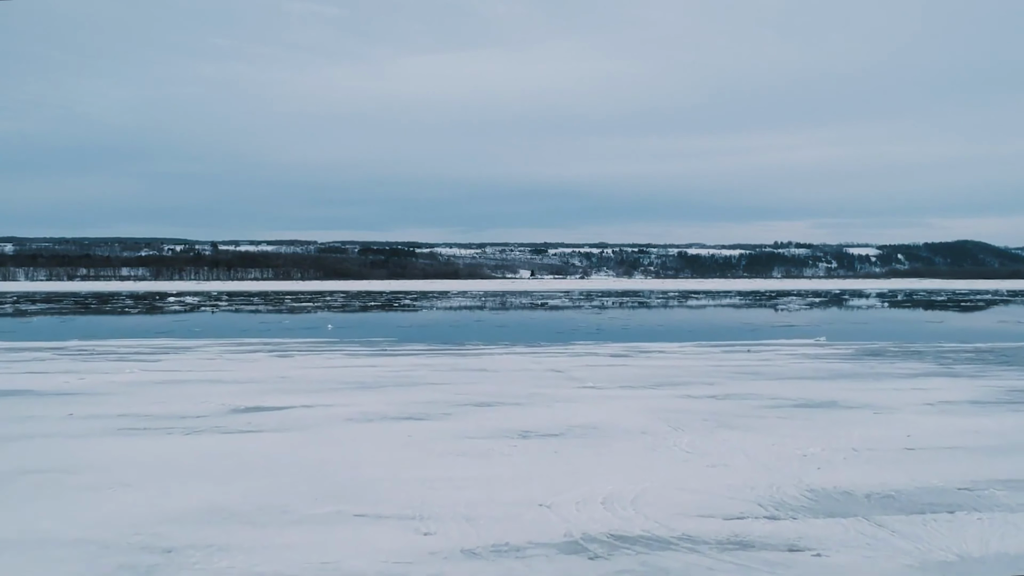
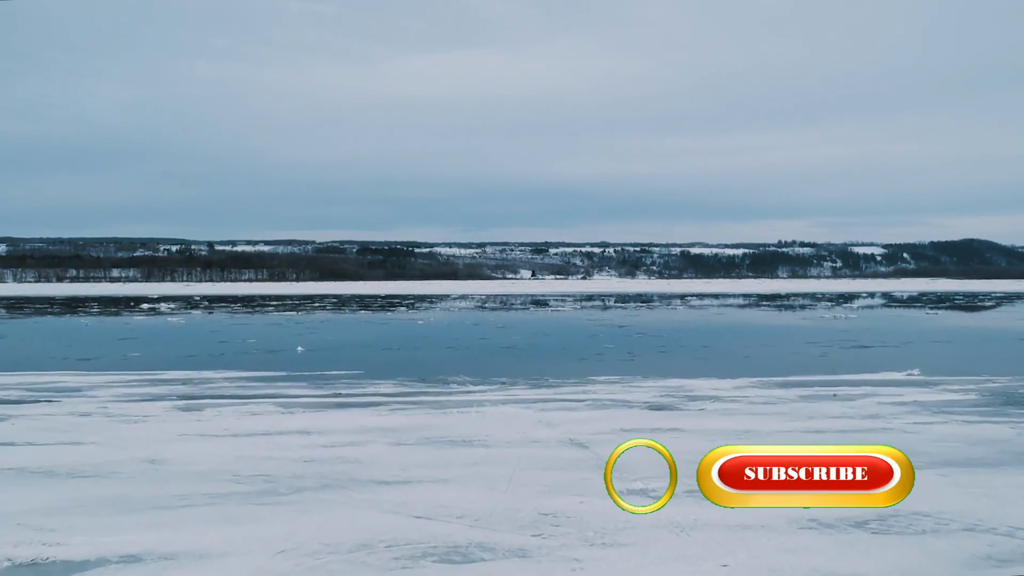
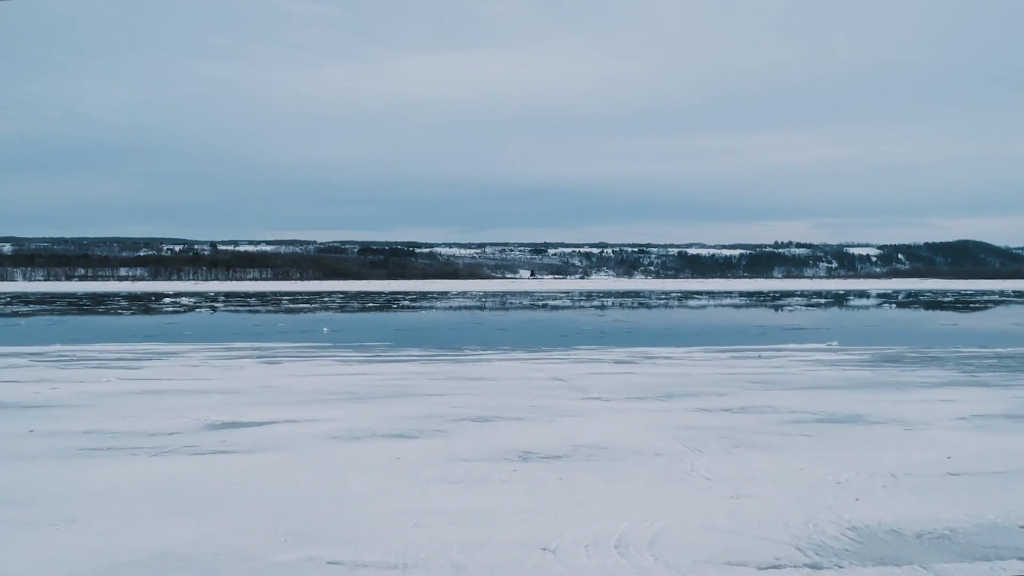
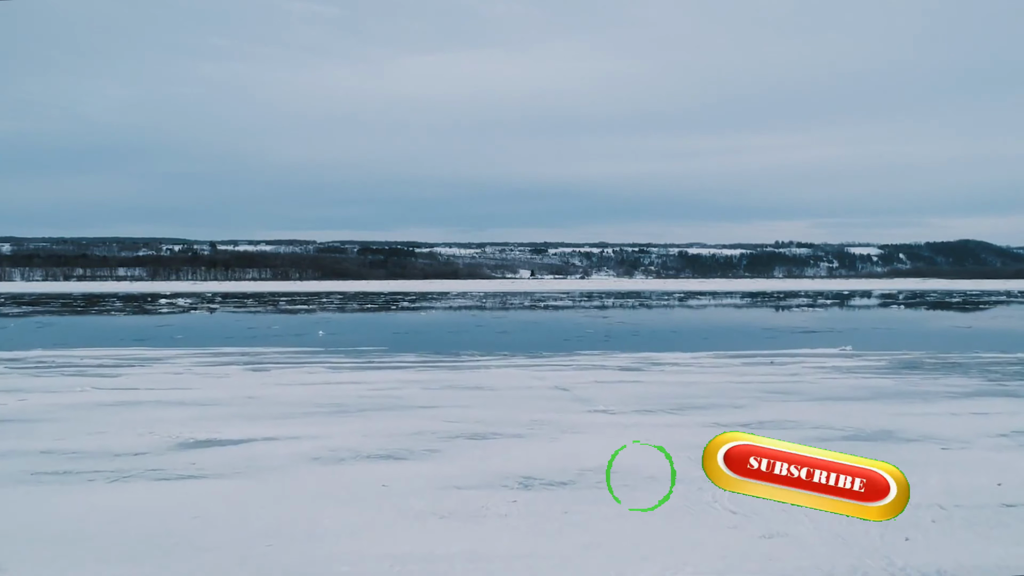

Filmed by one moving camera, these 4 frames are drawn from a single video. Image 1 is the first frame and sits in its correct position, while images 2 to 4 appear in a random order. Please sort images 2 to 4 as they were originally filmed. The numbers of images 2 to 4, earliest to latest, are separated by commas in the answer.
3, 4, 2
